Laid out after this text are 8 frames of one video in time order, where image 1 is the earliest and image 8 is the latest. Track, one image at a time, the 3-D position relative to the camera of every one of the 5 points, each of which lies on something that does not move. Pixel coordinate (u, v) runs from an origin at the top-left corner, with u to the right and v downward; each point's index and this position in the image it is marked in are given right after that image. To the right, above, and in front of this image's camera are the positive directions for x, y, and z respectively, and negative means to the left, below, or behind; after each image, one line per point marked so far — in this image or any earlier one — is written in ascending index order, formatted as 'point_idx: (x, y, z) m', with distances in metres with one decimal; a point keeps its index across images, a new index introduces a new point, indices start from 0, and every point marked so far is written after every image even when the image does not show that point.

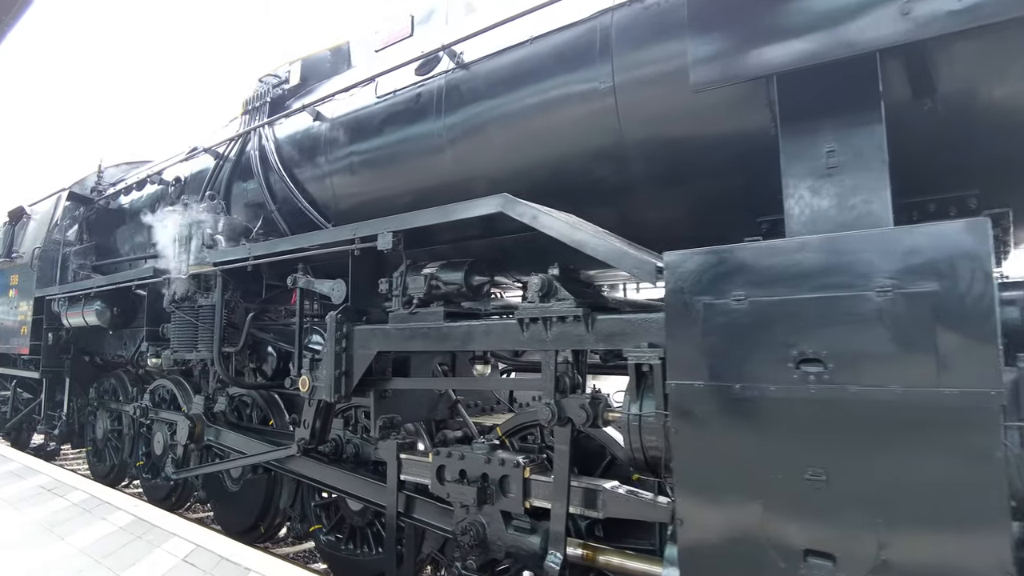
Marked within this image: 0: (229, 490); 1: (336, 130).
0: (-2.5, -1.8, +5.4) m
1: (-1.3, +1.2, +4.6) m
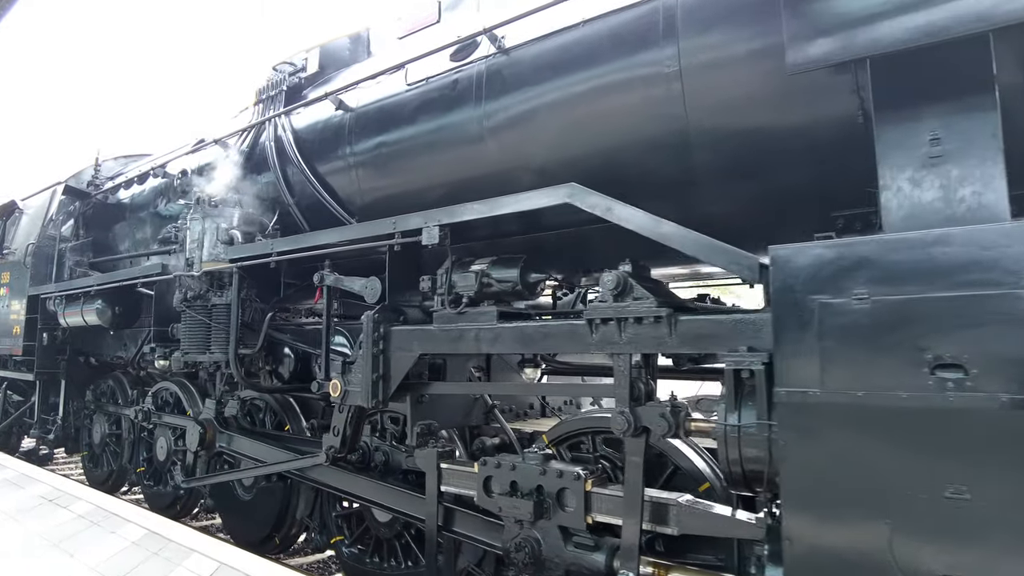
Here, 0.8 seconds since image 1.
0: (-2.3, -1.8, +5.1) m
1: (-1.1, +1.2, +4.3) m
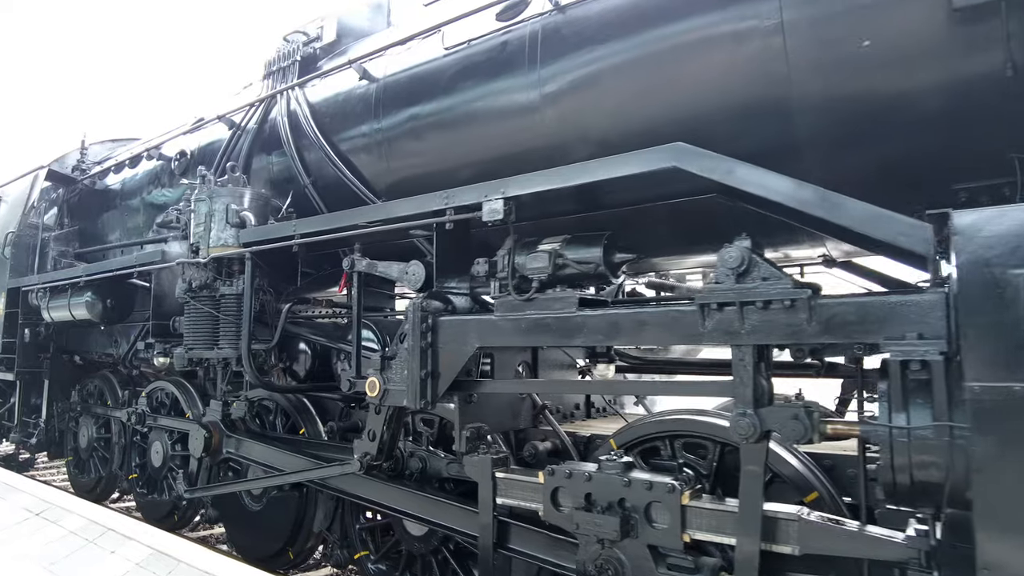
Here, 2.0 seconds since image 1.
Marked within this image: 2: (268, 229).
0: (-2.0, -1.7, +4.7) m
1: (-0.8, +1.3, +3.9) m
2: (-1.5, +0.4, +3.8) m
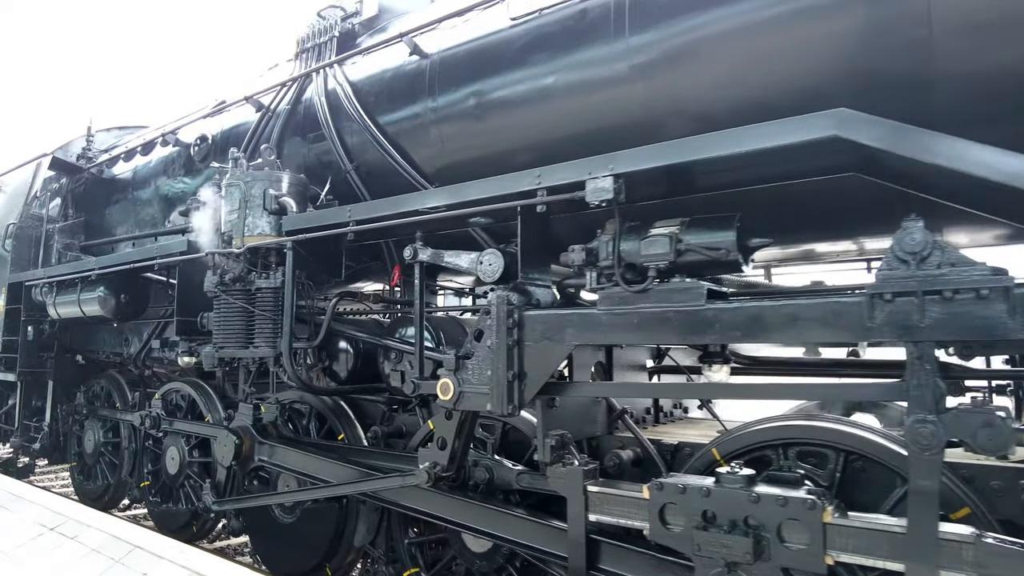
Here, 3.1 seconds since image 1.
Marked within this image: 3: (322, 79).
0: (-1.6, -1.6, +4.3) m
1: (-0.4, +1.3, +3.6) m
2: (-1.1, +0.4, +3.4) m
3: (-1.3, +1.4, +4.2) m
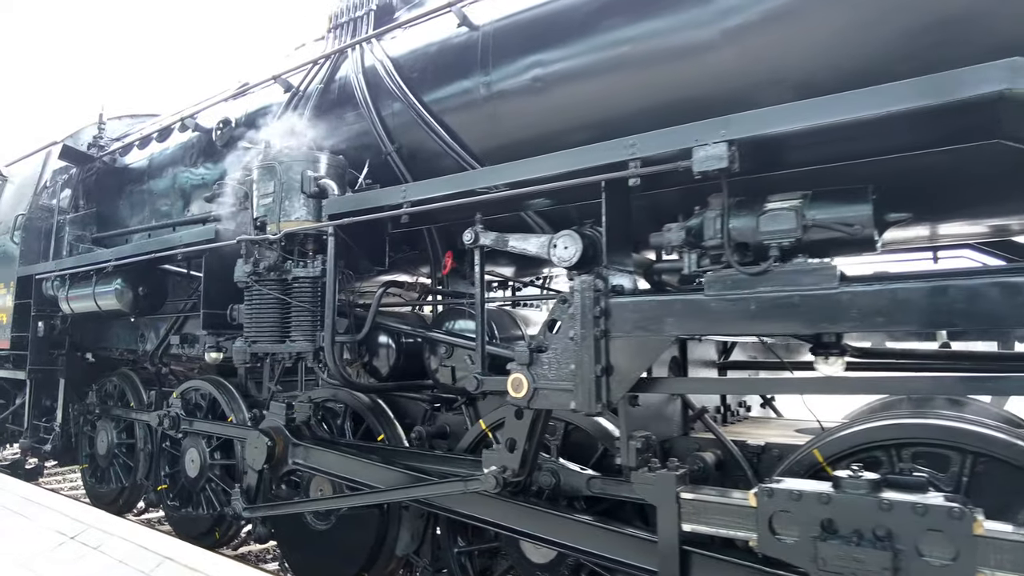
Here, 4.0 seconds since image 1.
0: (-1.3, -1.6, +4.0) m
1: (0.0, +1.4, +3.3) m
2: (-0.8, +0.5, +3.2) m
3: (-1.0, +1.5, +4.0) m
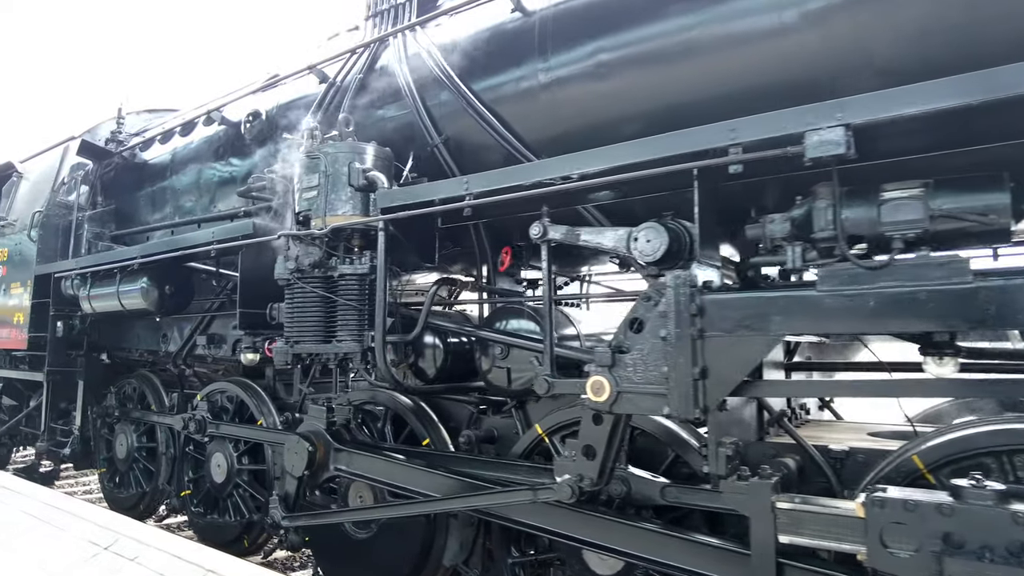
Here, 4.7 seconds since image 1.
0: (-1.0, -1.6, +3.9) m
1: (+0.3, +1.4, +3.2) m
2: (-0.4, +0.5, +3.0) m
3: (-0.7, +1.5, +3.8) m
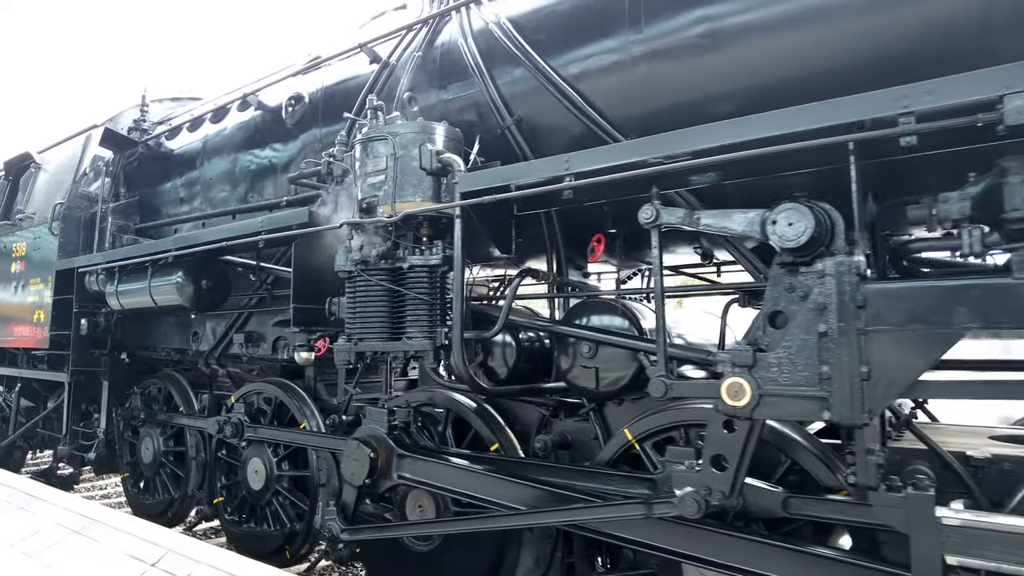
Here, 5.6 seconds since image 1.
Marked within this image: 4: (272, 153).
0: (-0.6, -1.5, +3.6) m
1: (+0.7, +1.4, +2.9) m
2: (0.0, +0.5, +2.7) m
3: (-0.3, +1.6, +3.5) m
4: (-1.8, +1.0, +4.6) m
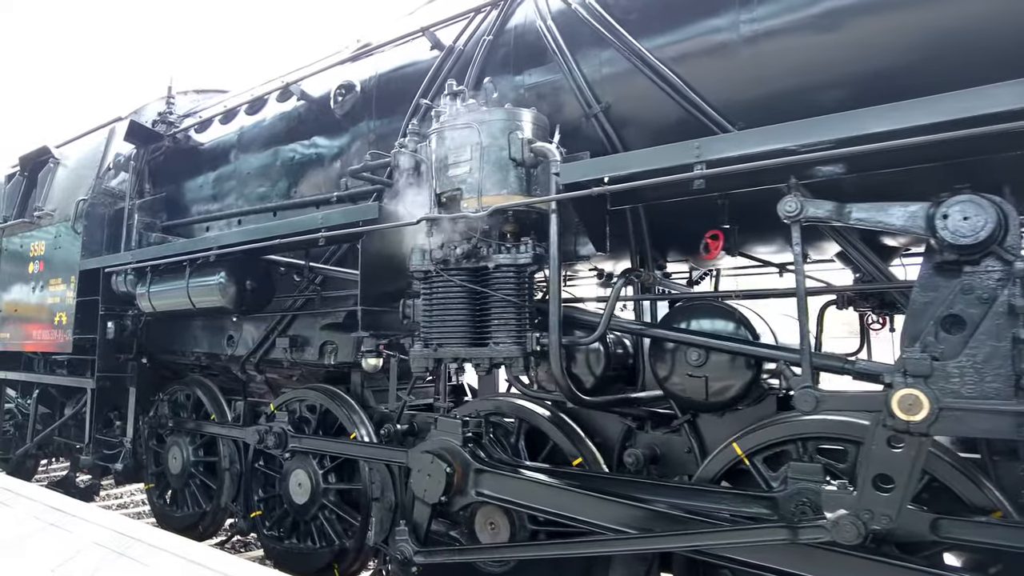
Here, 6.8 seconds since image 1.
0: (-0.1, -1.5, +3.3) m
1: (+1.1, +1.4, +2.6) m
2: (+0.4, +0.5, +2.5) m
3: (+0.2, +1.6, +3.3) m
4: (-1.4, +1.0, +4.3) m
